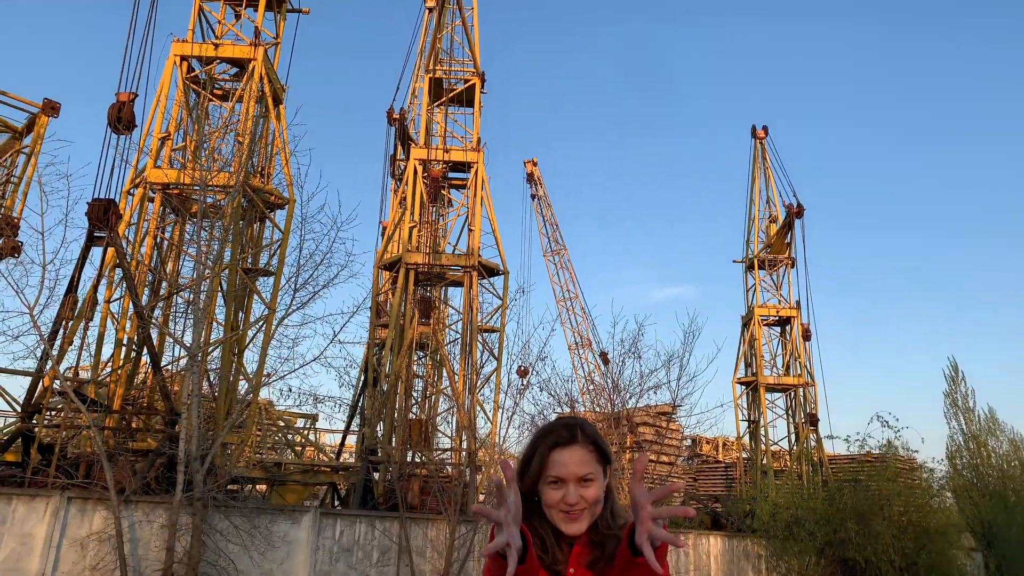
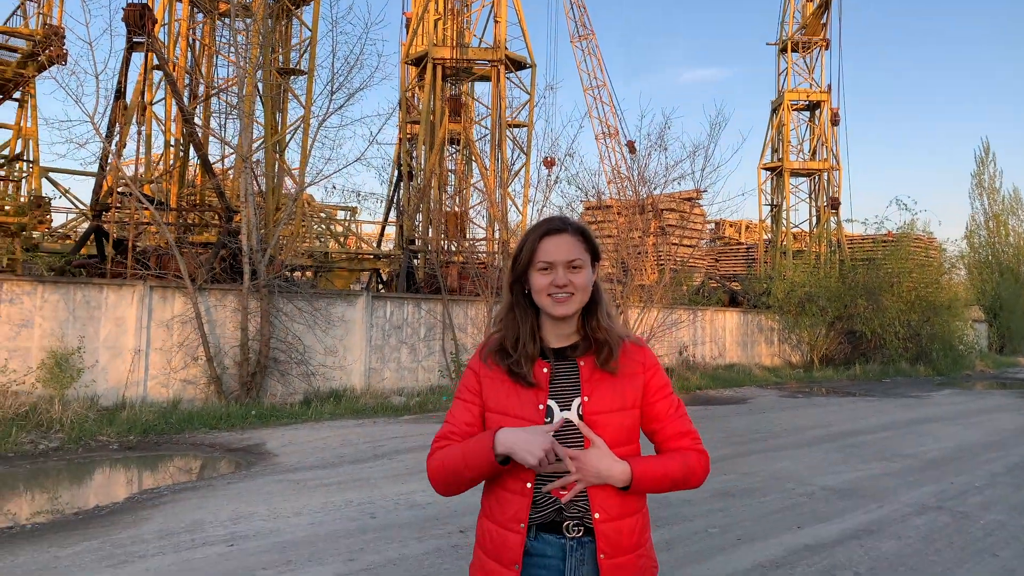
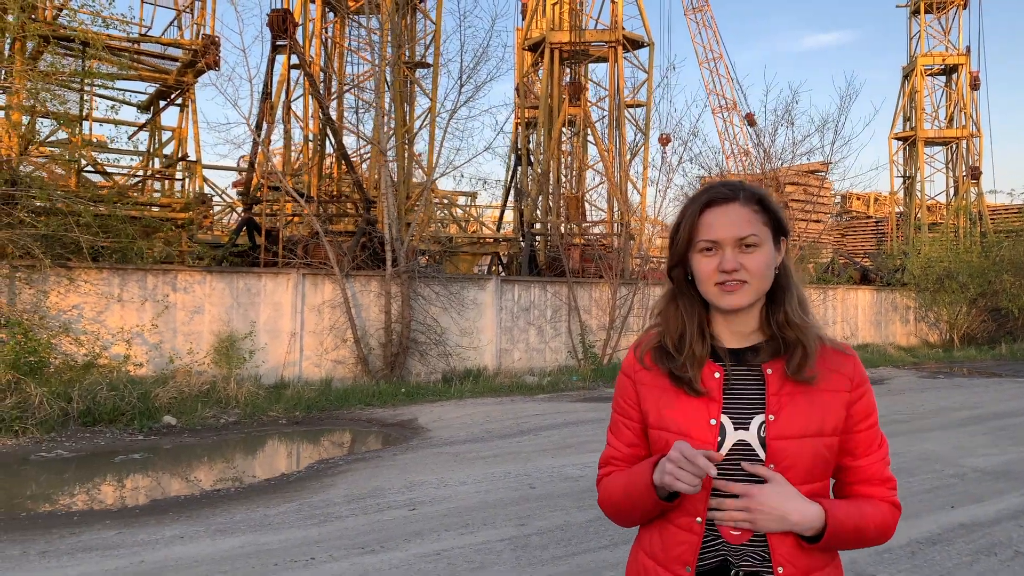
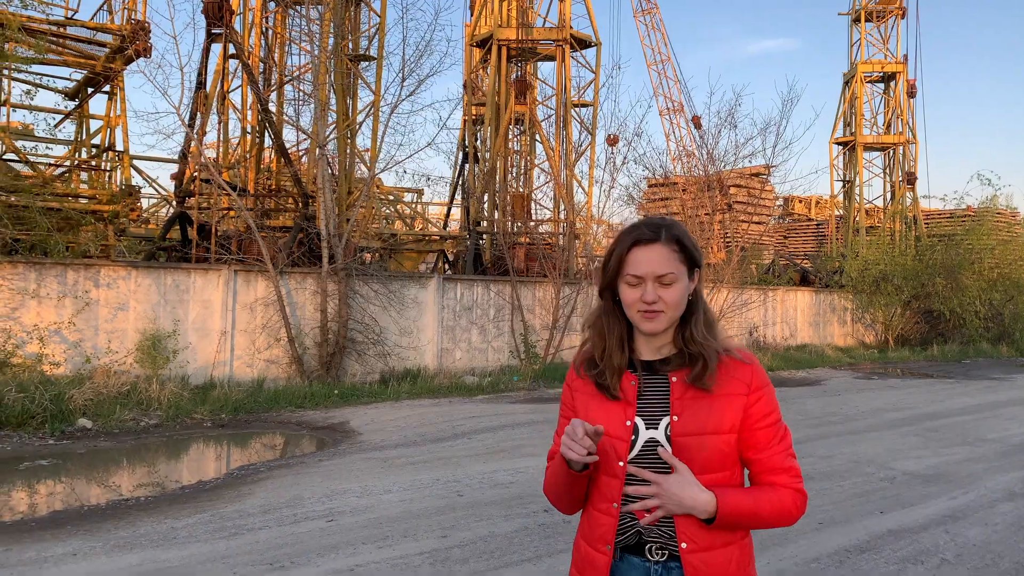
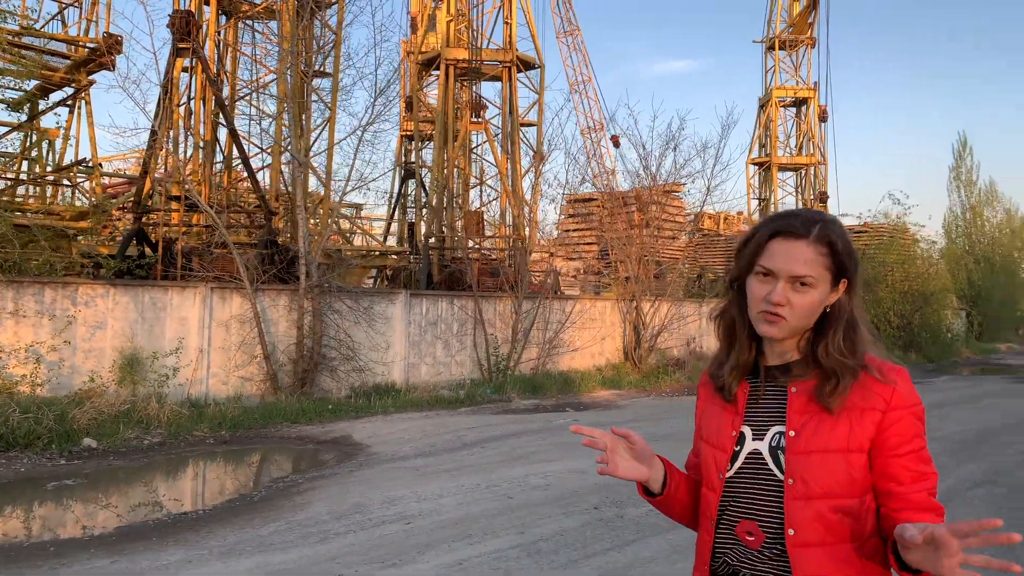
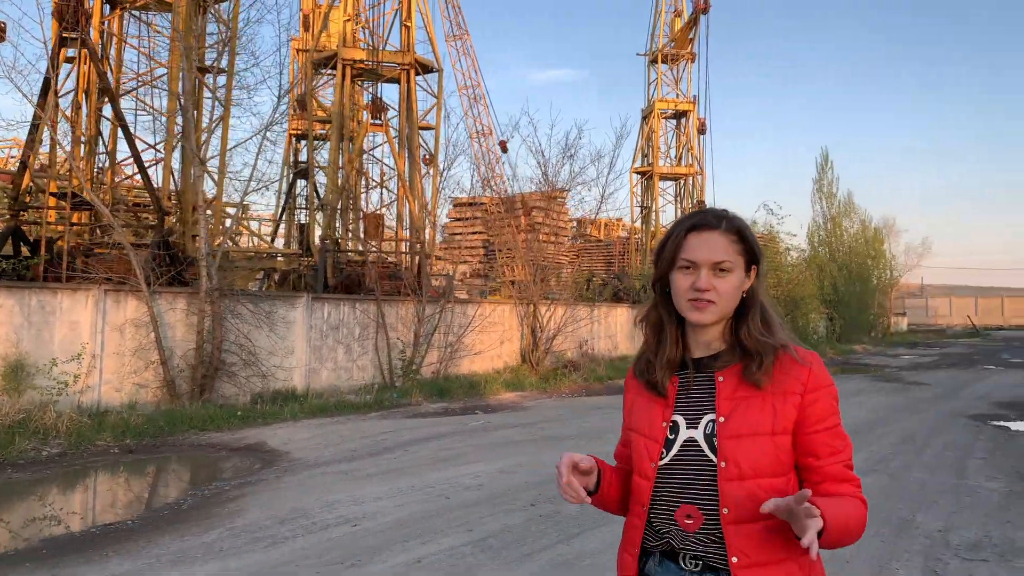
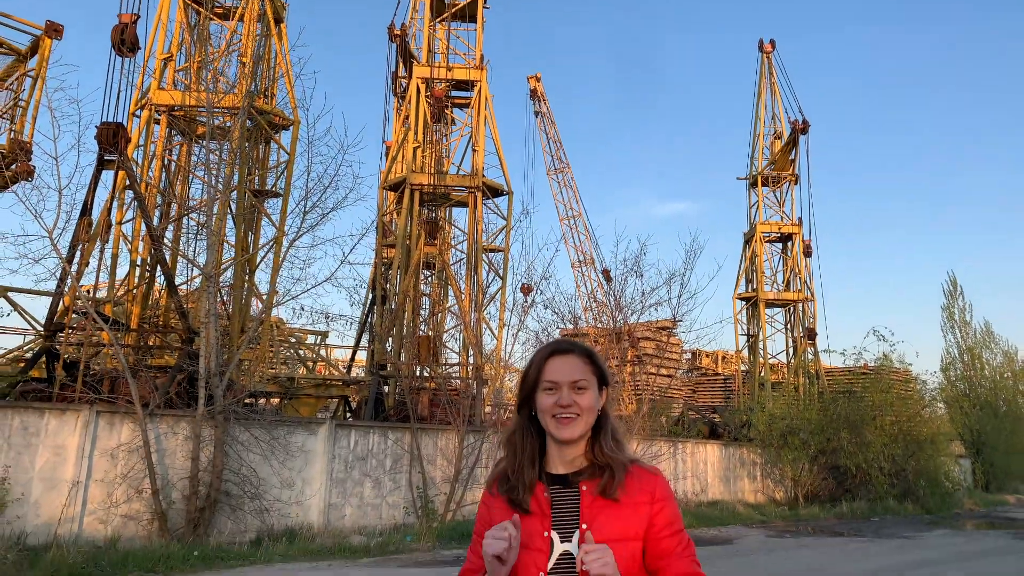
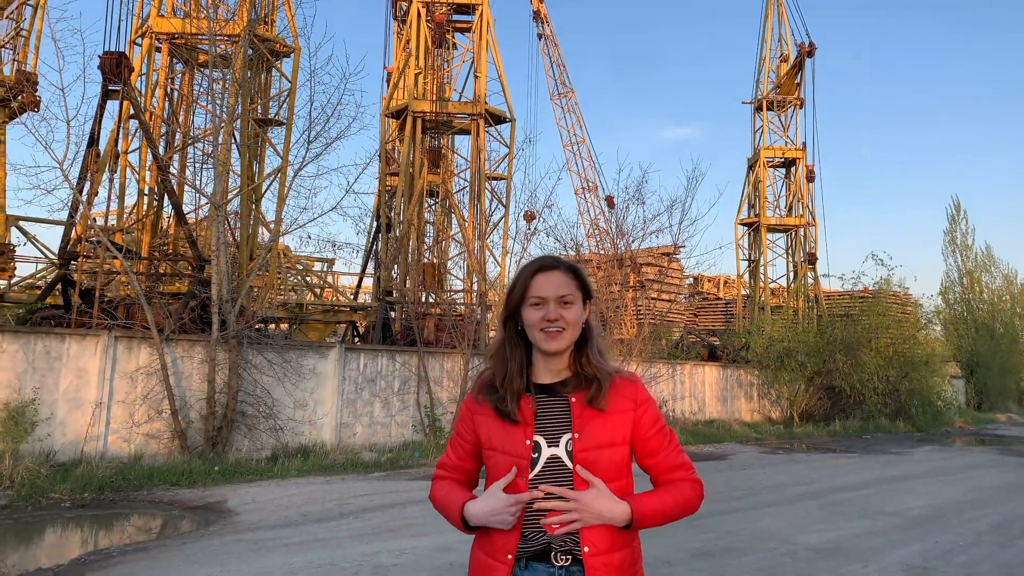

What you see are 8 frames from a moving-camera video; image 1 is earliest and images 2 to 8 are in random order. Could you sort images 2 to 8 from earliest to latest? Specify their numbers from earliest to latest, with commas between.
7, 8, 2, 4, 3, 5, 6
